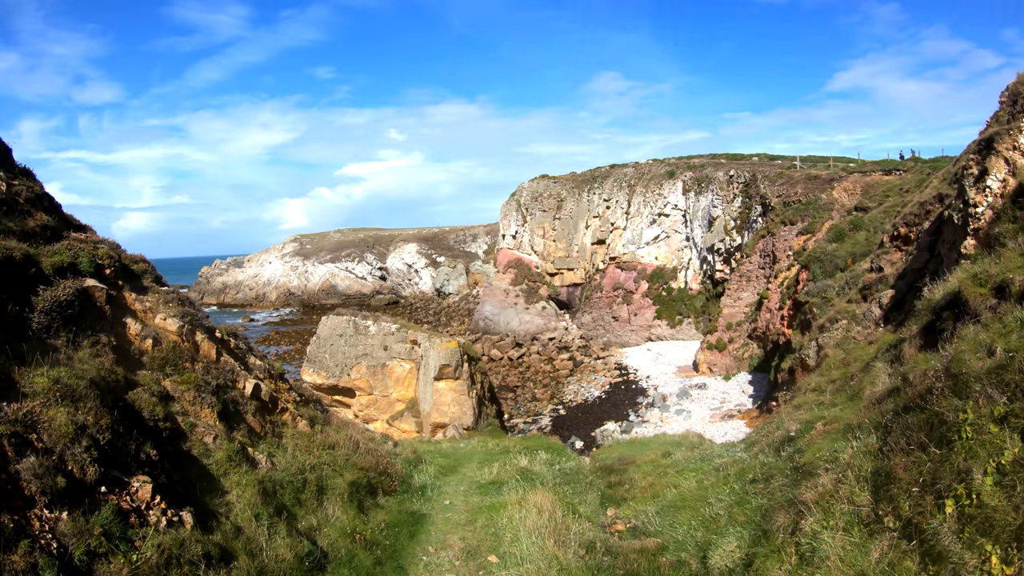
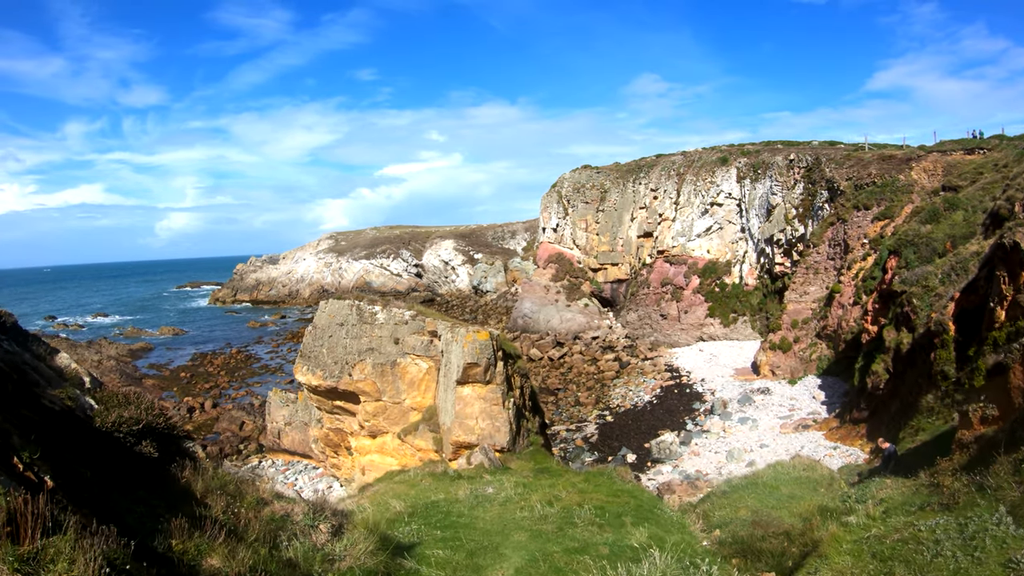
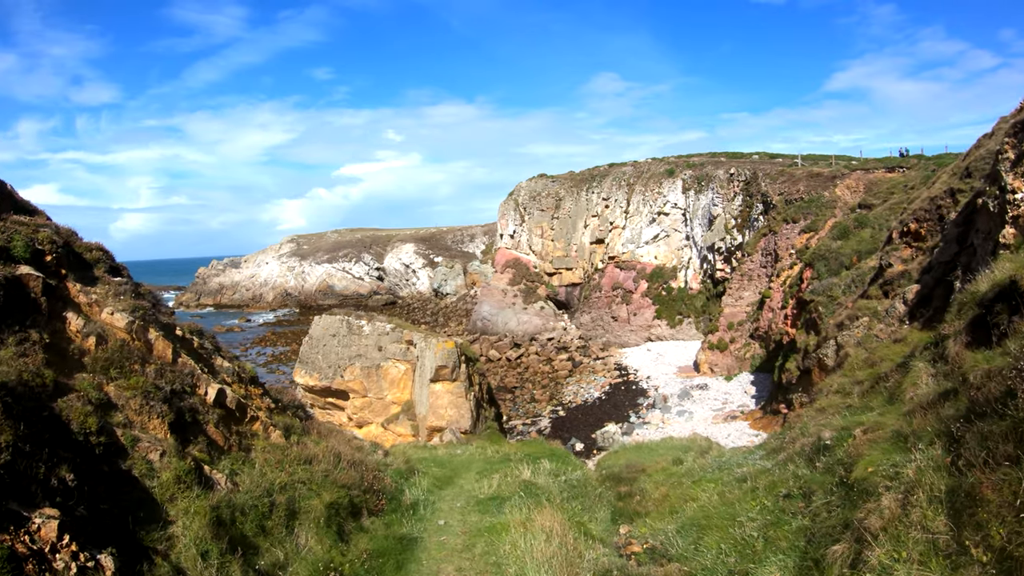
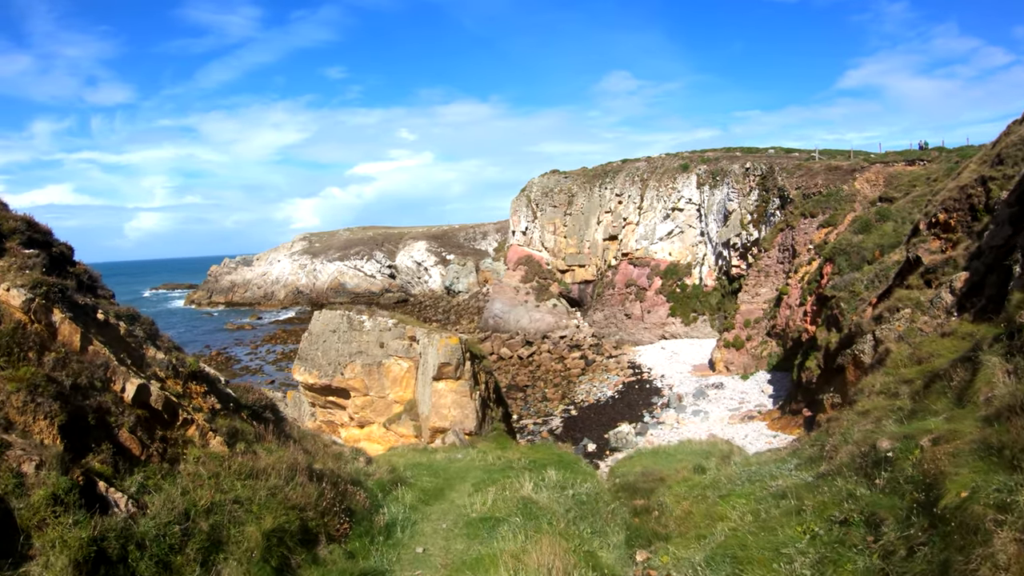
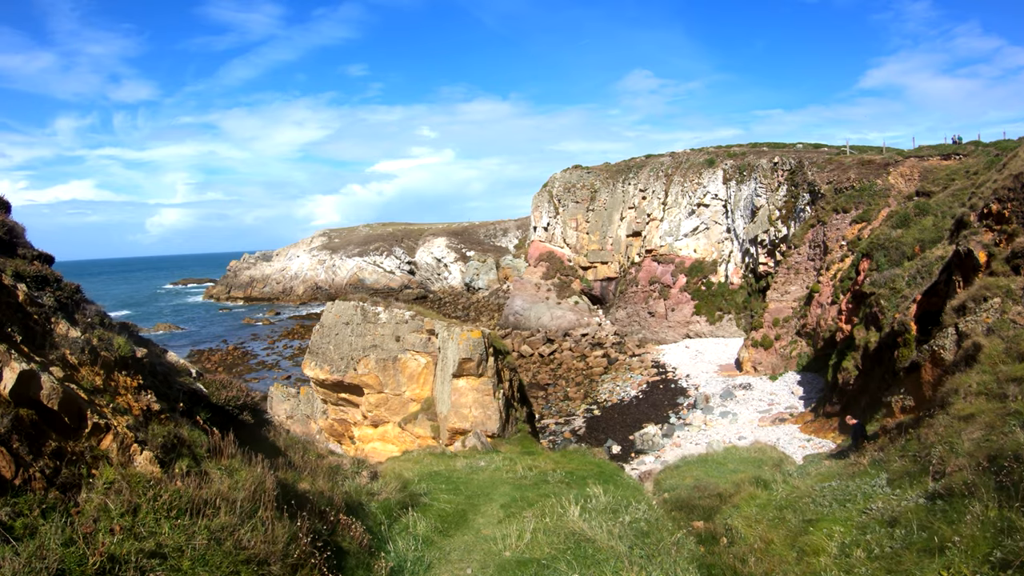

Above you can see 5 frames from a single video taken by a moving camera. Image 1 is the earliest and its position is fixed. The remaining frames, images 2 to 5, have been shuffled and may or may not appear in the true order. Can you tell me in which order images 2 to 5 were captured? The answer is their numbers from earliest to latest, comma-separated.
3, 4, 5, 2
